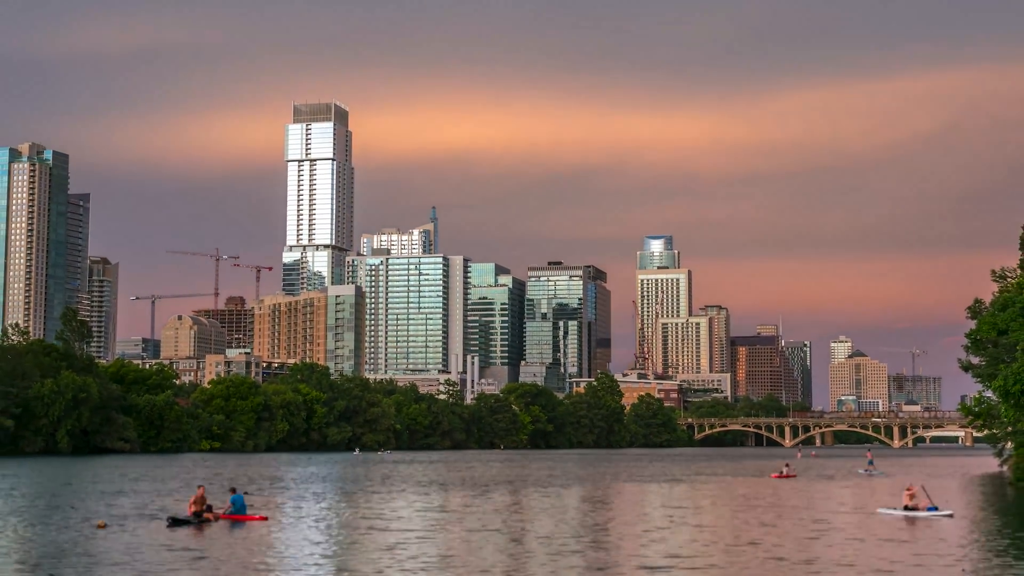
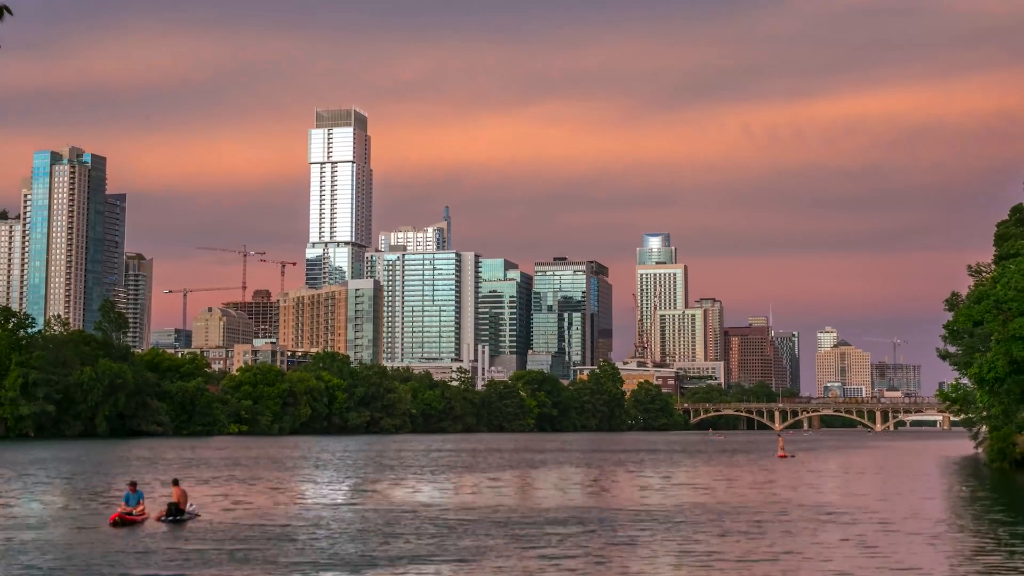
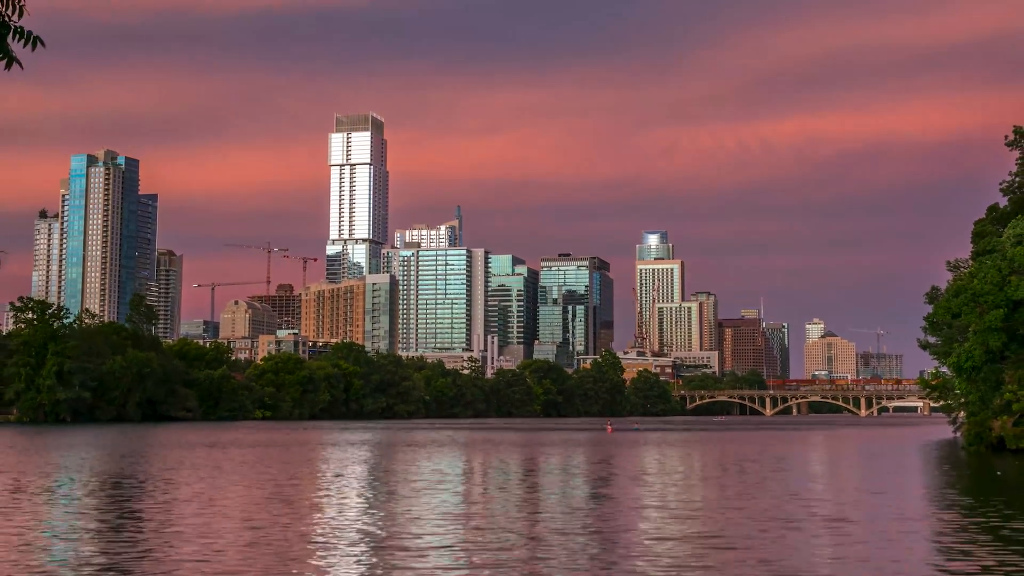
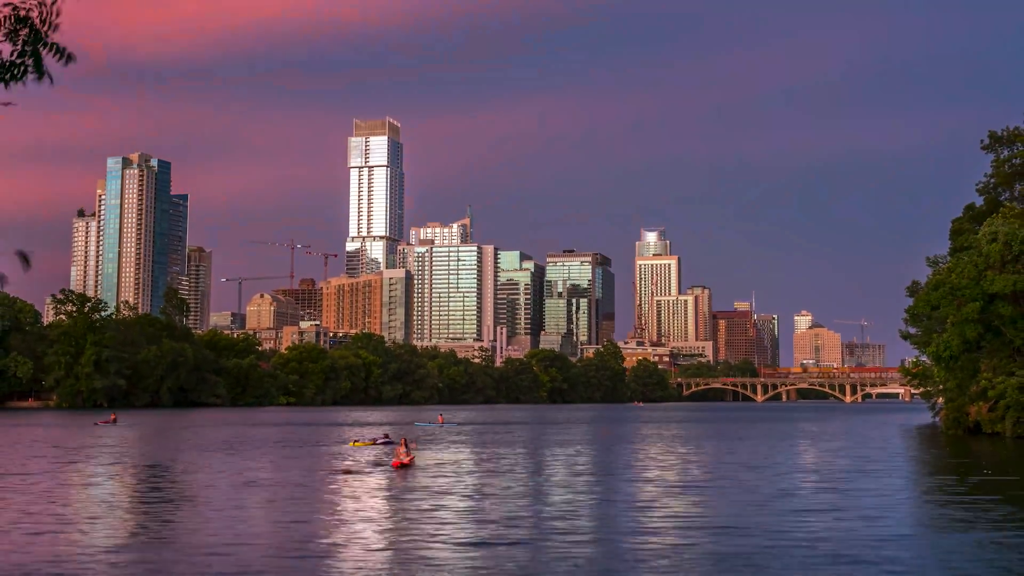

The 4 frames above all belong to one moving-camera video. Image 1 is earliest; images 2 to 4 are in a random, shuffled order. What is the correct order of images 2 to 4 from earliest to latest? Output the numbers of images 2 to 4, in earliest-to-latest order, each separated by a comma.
2, 3, 4
